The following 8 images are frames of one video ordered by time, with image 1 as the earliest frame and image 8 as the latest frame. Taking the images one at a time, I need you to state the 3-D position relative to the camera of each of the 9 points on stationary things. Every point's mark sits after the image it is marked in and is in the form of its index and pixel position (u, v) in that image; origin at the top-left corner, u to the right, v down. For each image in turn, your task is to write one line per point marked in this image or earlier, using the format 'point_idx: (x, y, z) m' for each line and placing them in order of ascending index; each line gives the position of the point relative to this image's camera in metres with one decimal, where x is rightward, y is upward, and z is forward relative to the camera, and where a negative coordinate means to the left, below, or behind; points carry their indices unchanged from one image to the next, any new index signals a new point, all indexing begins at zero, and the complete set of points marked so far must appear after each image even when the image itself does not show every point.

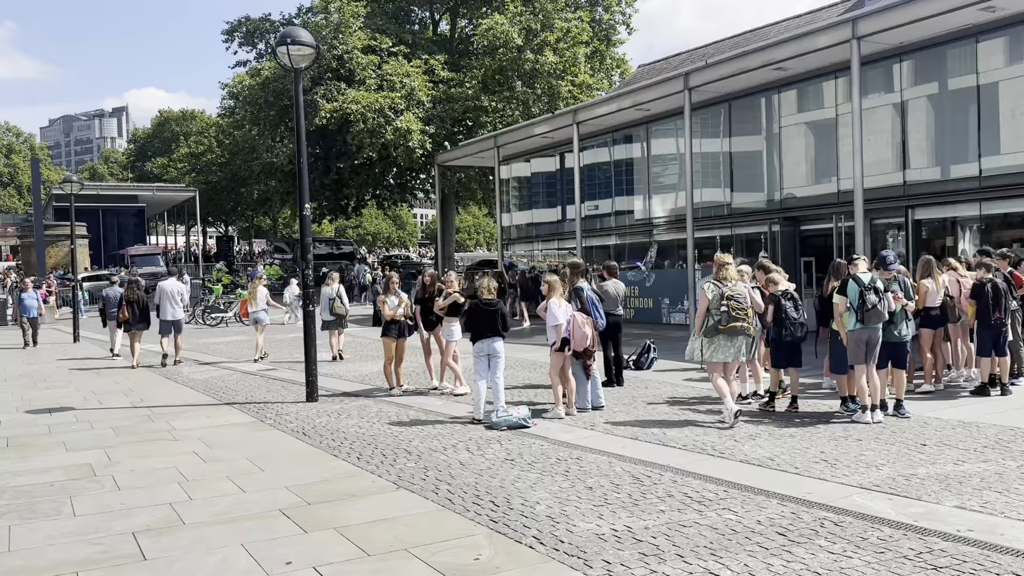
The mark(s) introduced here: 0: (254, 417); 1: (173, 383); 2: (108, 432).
0: (-2.8, -1.4, +8.9) m
1: (-5.1, -1.4, +12.4) m
2: (-4.0, -1.4, +8.1) m
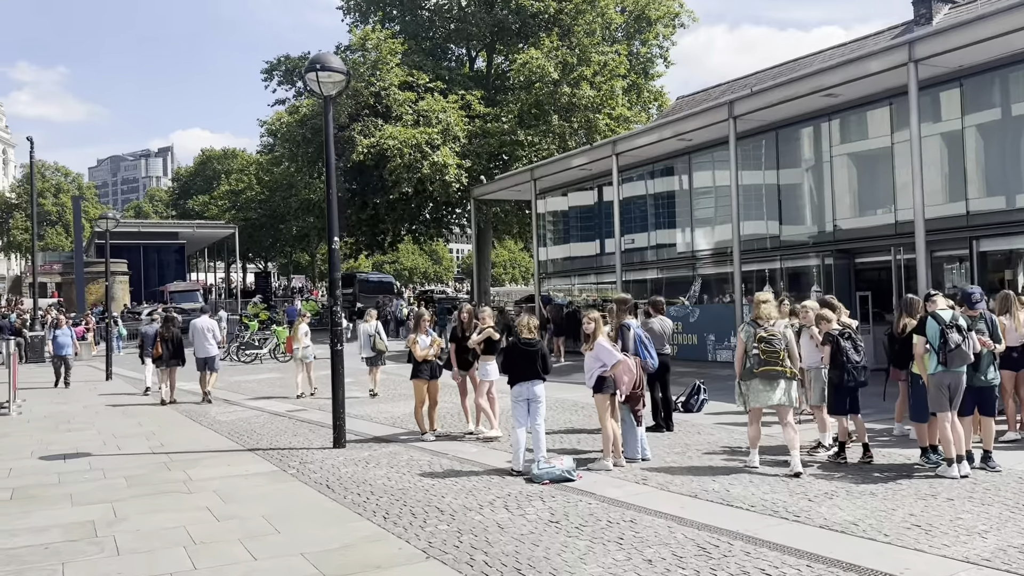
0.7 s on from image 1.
0: (-2.4, -1.8, +8.2) m
1: (-4.5, -2.0, +11.8) m
2: (-3.6, -1.8, +7.6) m
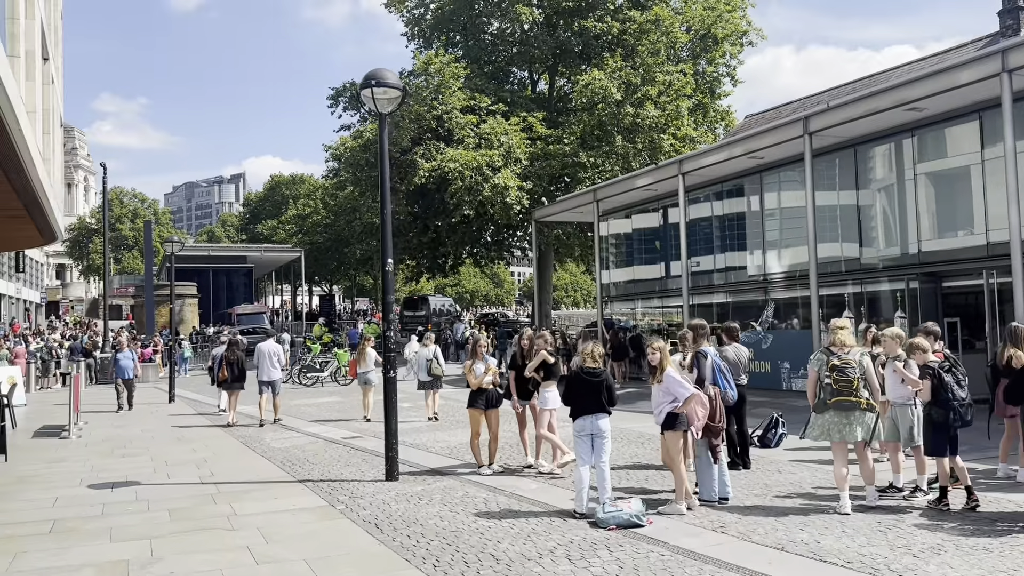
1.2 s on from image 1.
0: (-1.8, -2.0, +7.8) m
1: (-3.7, -2.3, +11.5) m
2: (-3.1, -2.0, +7.2) m
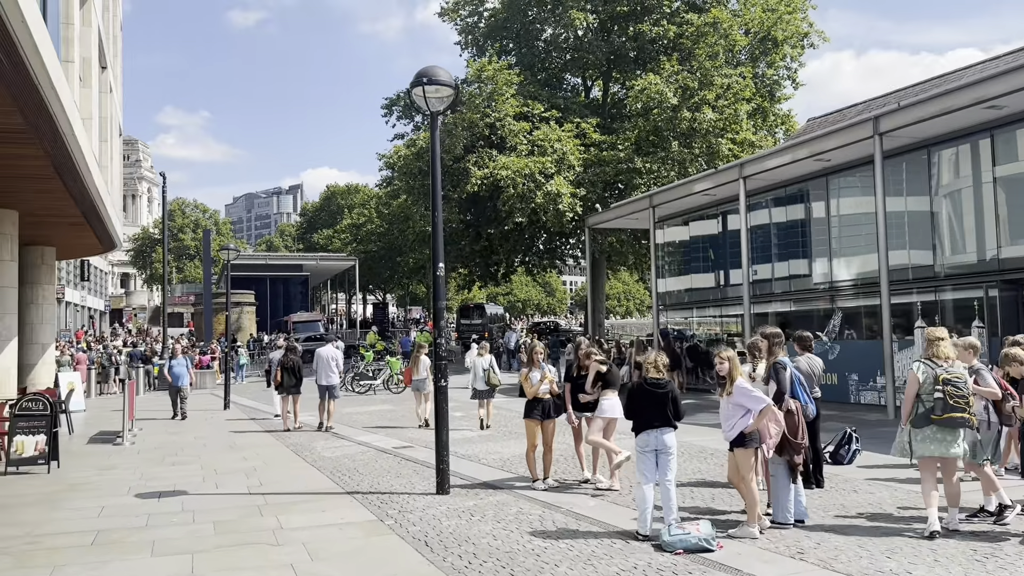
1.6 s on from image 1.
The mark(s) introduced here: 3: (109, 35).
0: (-1.3, -2.1, +7.5) m
1: (-2.9, -2.4, +11.3) m
2: (-2.6, -2.1, +7.0) m
3: (-8.9, +5.6, +18.1) m
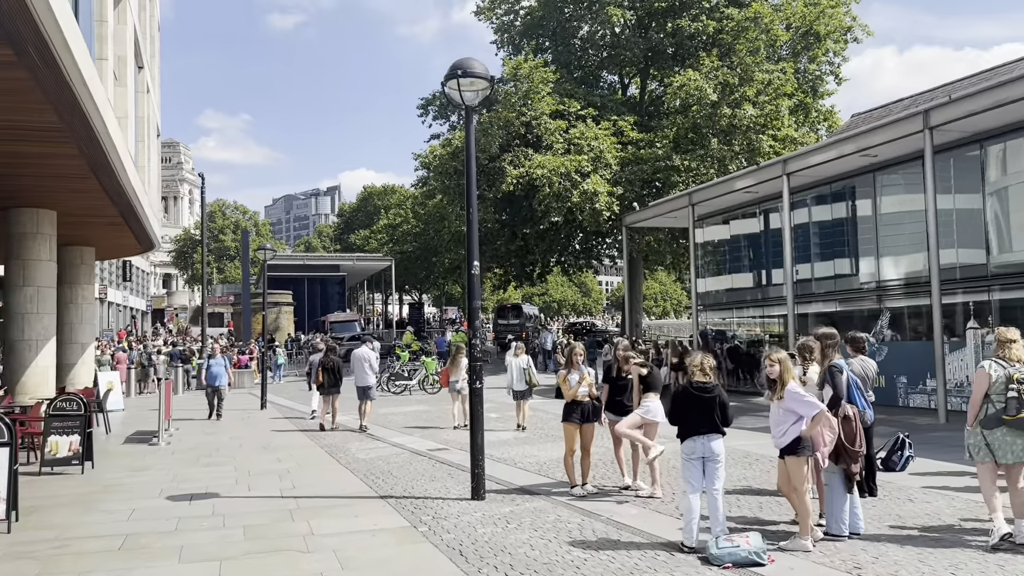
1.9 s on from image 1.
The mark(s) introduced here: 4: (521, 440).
0: (-0.9, -2.1, +7.2) m
1: (-2.4, -2.4, +11.1) m
2: (-2.3, -2.0, +6.8) m
3: (-8.1, +5.6, +18.2) m
4: (+0.1, -2.4, +12.9) m
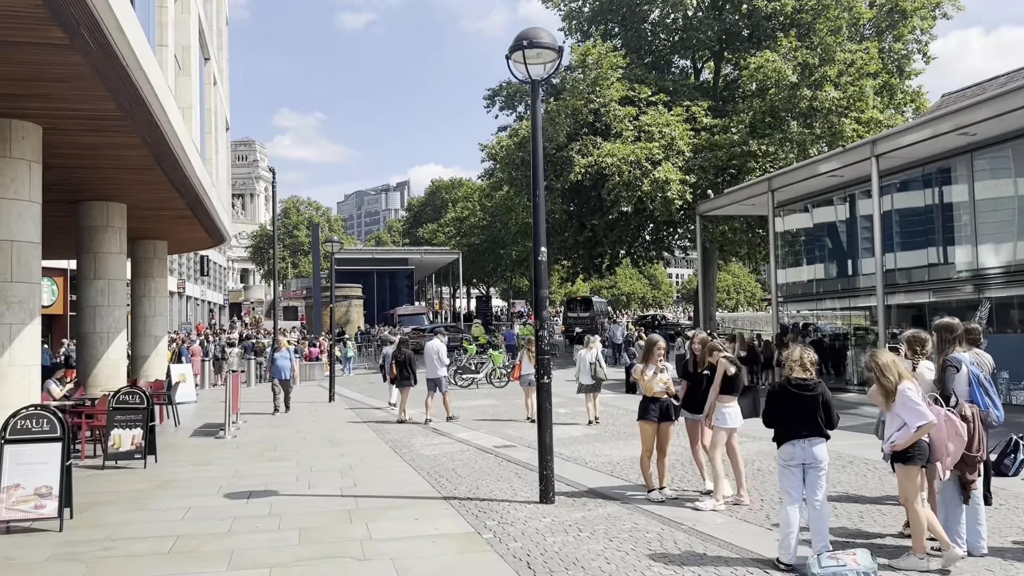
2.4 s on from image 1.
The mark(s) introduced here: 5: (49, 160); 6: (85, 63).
0: (-0.3, -2.0, +6.7) m
1: (-1.5, -2.2, +10.7) m
2: (-1.7, -2.0, +6.4) m
3: (-6.6, +5.8, +18.1) m
4: (+1.2, -2.3, +12.3) m
5: (-6.8, +1.9, +12.1) m
6: (-4.3, +2.2, +8.2) m
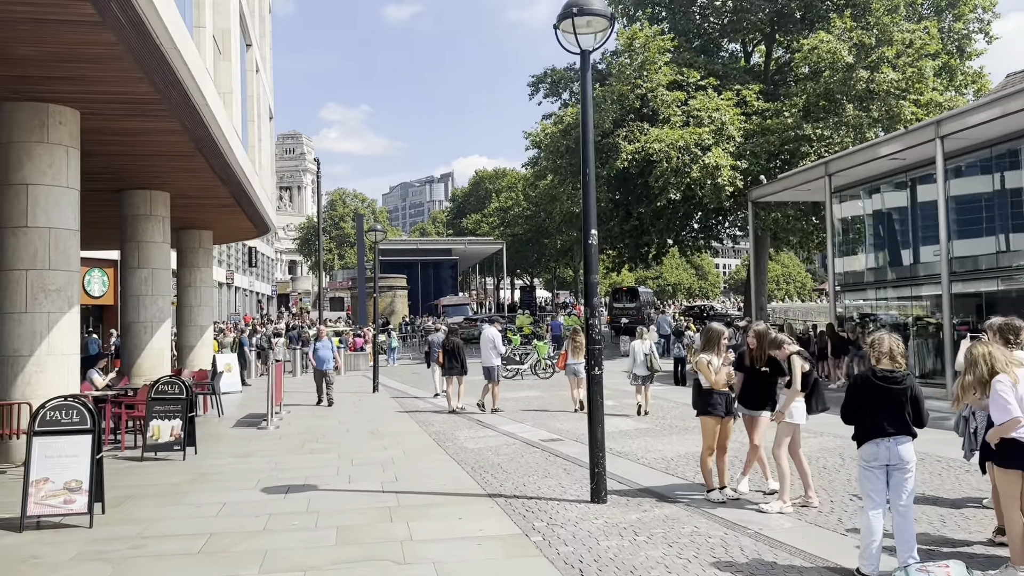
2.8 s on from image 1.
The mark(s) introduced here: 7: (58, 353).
0: (0.0, -1.8, +6.3) m
1: (-0.9, -2.1, +10.4) m
2: (-1.4, -1.8, +6.0) m
3: (-5.7, +6.0, +17.9) m
4: (+1.9, -2.1, +11.8) m
5: (-6.2, +2.1, +11.9) m
6: (-3.8, +2.4, +7.9) m
7: (-5.4, -0.8, +9.7) m
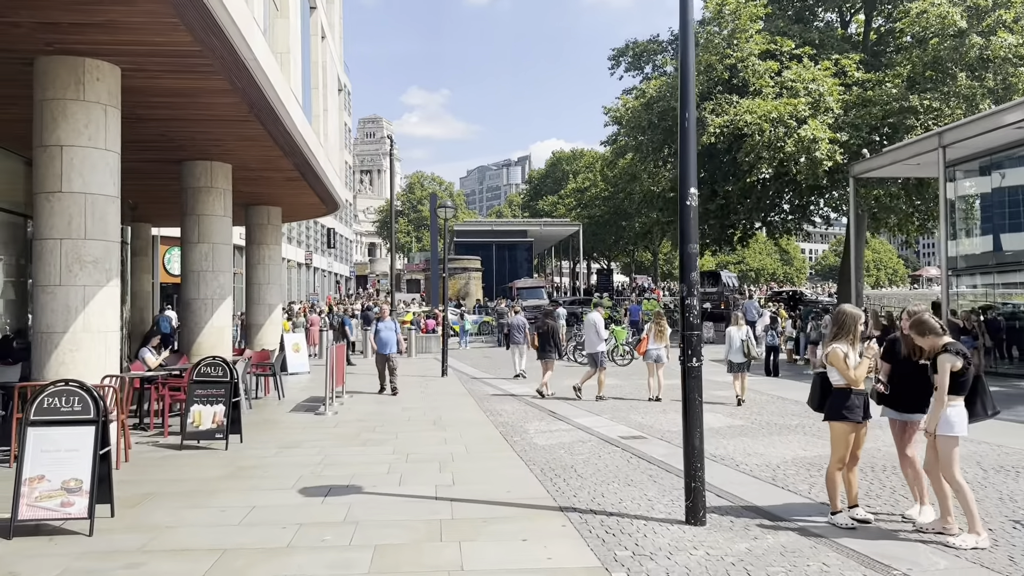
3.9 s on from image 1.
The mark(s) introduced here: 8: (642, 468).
0: (+0.5, -1.6, +5.1) m
1: (0.0, -1.8, +9.2) m
2: (-0.9, -1.6, +4.9) m
3: (-4.0, +6.5, +17.0) m
4: (+2.9, -1.8, +10.4) m
5: (-5.1, +2.4, +11.2) m
6: (-3.1, +2.6, +6.9) m
7: (-4.5, -0.5, +8.9) m
8: (+1.3, -1.7, +7.9) m
